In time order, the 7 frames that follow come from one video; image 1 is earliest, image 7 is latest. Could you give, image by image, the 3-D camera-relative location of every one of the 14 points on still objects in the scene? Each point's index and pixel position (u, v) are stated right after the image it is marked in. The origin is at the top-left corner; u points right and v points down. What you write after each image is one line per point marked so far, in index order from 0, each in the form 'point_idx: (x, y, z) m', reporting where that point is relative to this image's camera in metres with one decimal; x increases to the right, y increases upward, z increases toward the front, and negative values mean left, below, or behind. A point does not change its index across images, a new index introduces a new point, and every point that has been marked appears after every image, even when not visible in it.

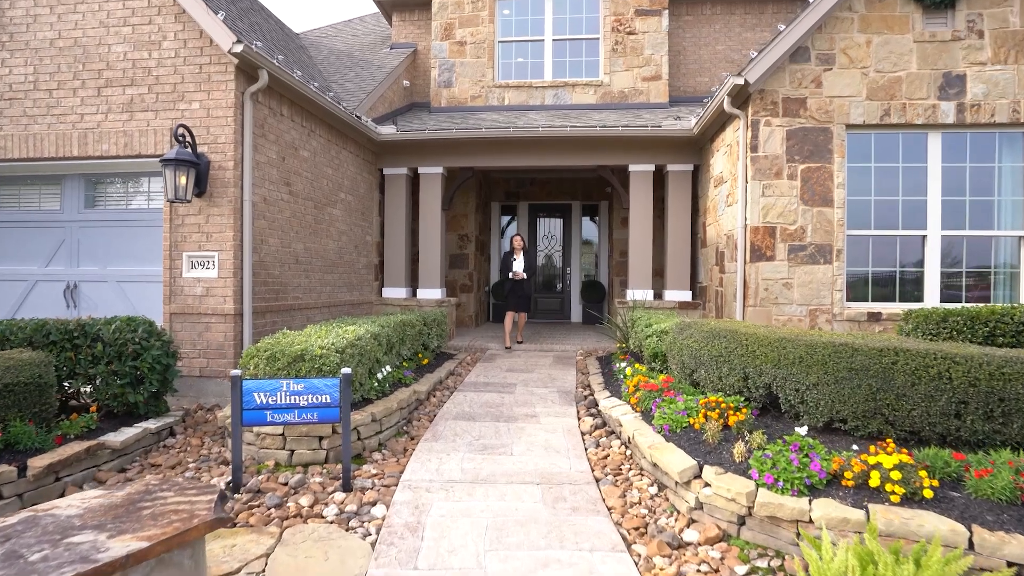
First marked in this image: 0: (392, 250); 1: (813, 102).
0: (-1.6, +0.5, +7.7) m
1: (+2.7, +1.7, +5.1) m
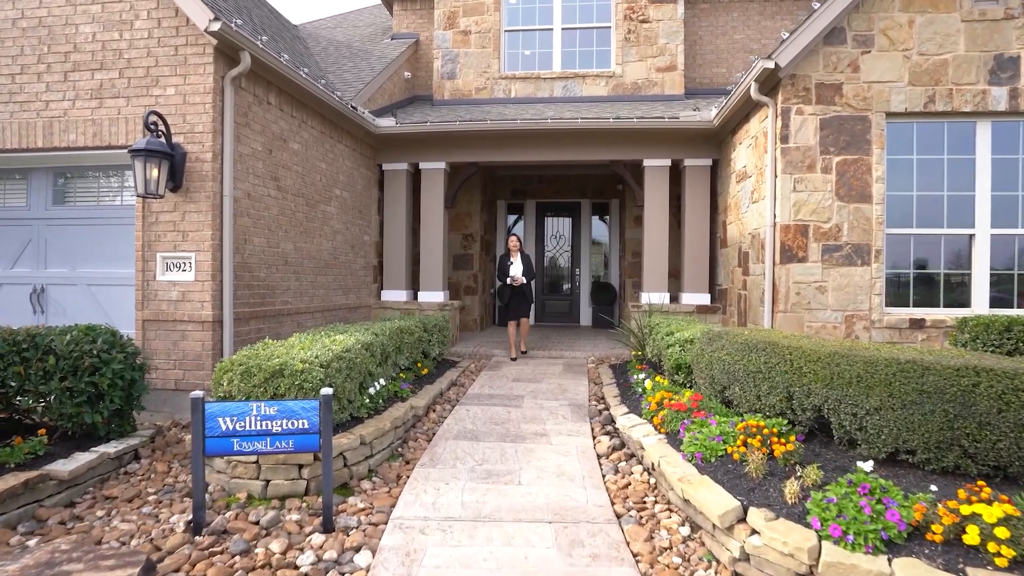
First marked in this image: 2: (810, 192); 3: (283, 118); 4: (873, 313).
0: (-1.6, +0.5, +7.2) m
1: (+2.8, +1.6, +4.7) m
2: (+2.5, +0.8, +4.7) m
3: (-2.1, +1.6, +5.2) m
4: (+3.0, -0.2, +4.7) m
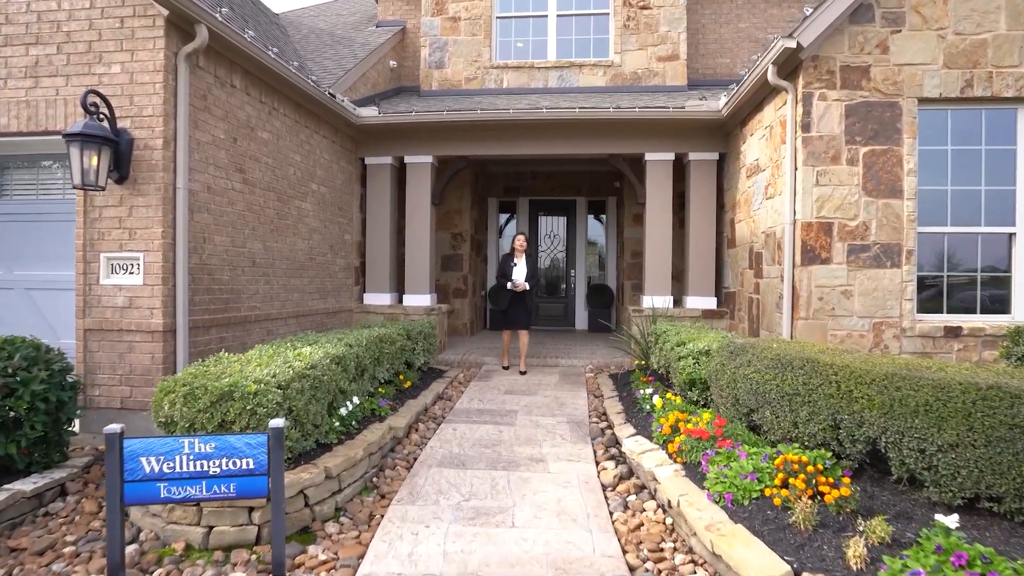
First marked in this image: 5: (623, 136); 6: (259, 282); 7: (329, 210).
0: (-1.6, +0.4, +6.7) m
1: (+2.7, +1.6, +4.2) m
2: (+2.4, +0.8, +4.3) m
3: (-2.2, +1.5, +4.7) m
4: (+2.9, -0.2, +4.2) m
5: (+1.3, +1.7, +6.5) m
6: (-2.1, 0.0, +4.8) m
7: (-2.0, +0.8, +6.1) m
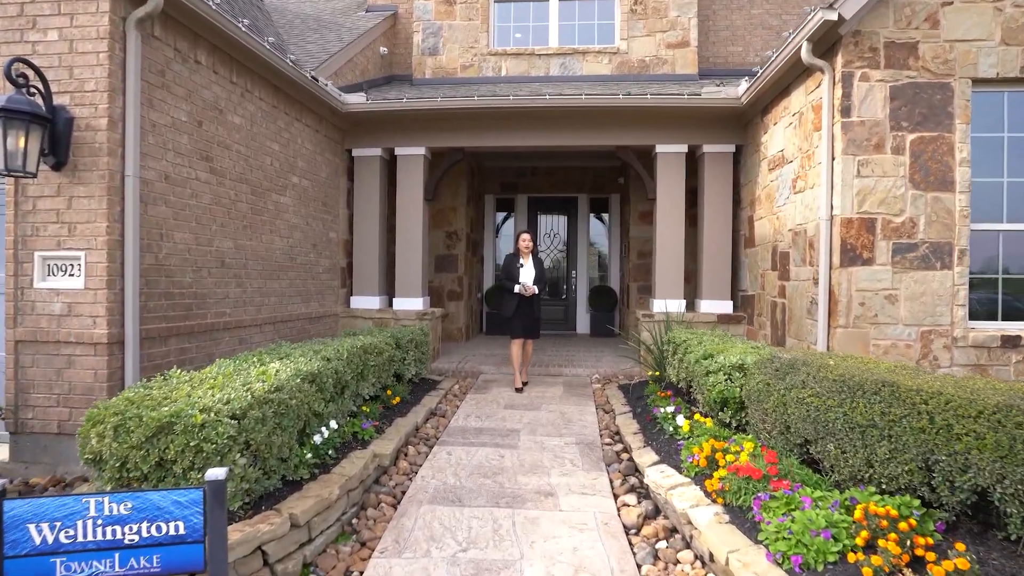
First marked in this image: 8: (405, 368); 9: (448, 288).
0: (-1.7, +0.4, +6.2) m
1: (+2.7, +1.6, +3.7) m
2: (+2.4, +0.7, +3.8) m
3: (-2.1, +1.5, +4.1) m
4: (+2.9, -0.3, +3.7) m
5: (+1.3, +1.7, +6.0) m
6: (-2.1, 0.0, +4.2) m
7: (-2.0, +0.8, +5.5) m
8: (-0.9, -0.7, +4.7) m
9: (-0.9, 0.0, +7.4) m
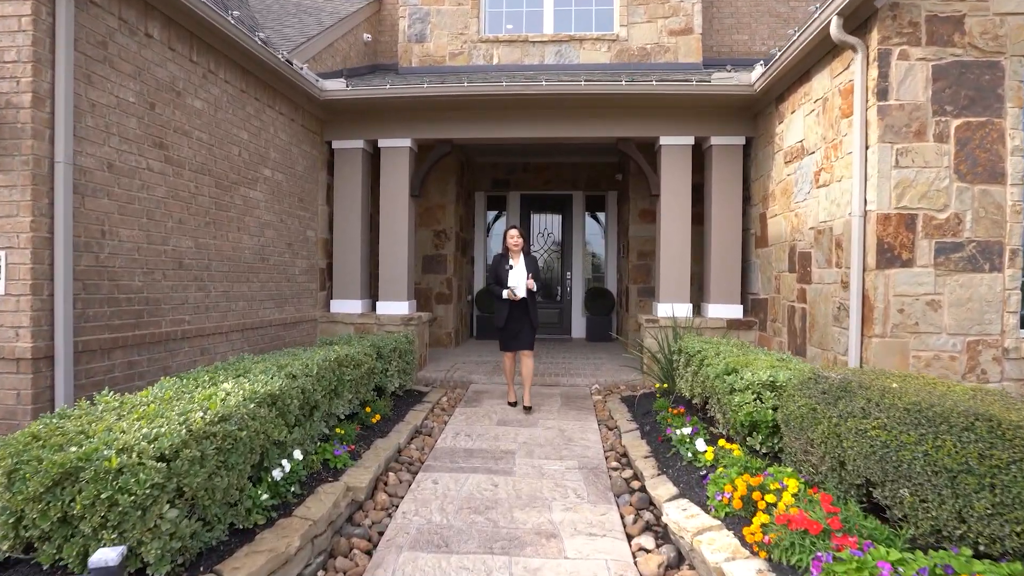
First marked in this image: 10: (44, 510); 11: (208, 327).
0: (-1.7, +0.4, +5.7) m
1: (+2.7, +1.6, +3.3) m
2: (+2.4, +0.7, +3.4) m
3: (-2.2, +1.5, +3.6) m
4: (+2.9, -0.3, +3.3) m
5: (+1.2, +1.7, +5.5) m
6: (-2.2, 0.0, +3.8) m
7: (-2.0, +0.8, +5.0) m
8: (-0.9, -0.7, +4.3) m
9: (-0.9, 0.0, +7.0) m
10: (-1.4, -0.7, +1.7) m
11: (-2.1, -0.3, +3.9) m
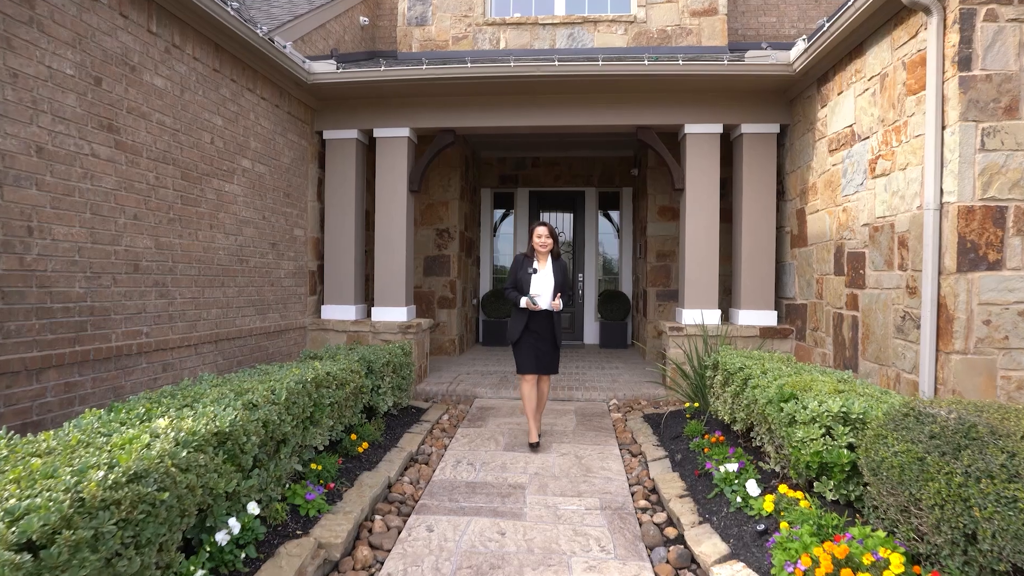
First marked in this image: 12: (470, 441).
0: (-1.6, +0.4, +5.2) m
1: (+2.8, +1.5, +2.8) m
2: (+2.5, +0.7, +2.8) m
3: (-2.1, +1.4, +3.1) m
4: (+3.0, -0.3, +2.8) m
5: (+1.3, +1.6, +5.0) m
6: (-2.1, 0.0, +3.3) m
7: (-1.9, +0.7, +4.5) m
8: (-0.9, -0.7, +3.7) m
9: (-0.8, -0.1, +6.4) m
10: (-1.4, -0.7, +1.2) m
11: (-2.1, -0.3, +3.4) m
12: (-0.3, -1.0, +3.9) m
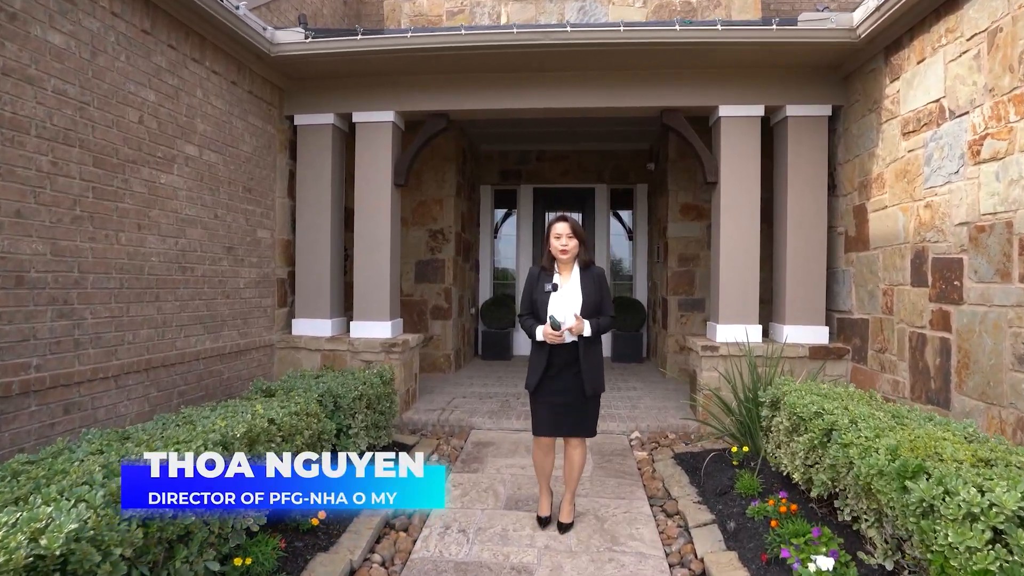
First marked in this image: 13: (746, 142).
0: (-1.6, +0.3, +4.4) m
1: (+2.8, +1.4, +2.0) m
2: (+2.5, +0.6, +2.0) m
3: (-2.1, +1.4, +2.4) m
4: (+3.0, -0.4, +2.0) m
5: (+1.3, +1.6, +4.2) m
6: (-2.1, -0.1, +2.5) m
7: (-1.9, +0.7, +3.8) m
8: (-0.9, -0.8, +3.0) m
9: (-0.8, -0.2, +5.7) m
10: (-1.4, -0.8, +0.4) m
11: (-2.1, -0.4, +2.7) m
12: (-0.3, -1.1, +3.1) m
13: (+1.8, +1.1, +4.2) m
